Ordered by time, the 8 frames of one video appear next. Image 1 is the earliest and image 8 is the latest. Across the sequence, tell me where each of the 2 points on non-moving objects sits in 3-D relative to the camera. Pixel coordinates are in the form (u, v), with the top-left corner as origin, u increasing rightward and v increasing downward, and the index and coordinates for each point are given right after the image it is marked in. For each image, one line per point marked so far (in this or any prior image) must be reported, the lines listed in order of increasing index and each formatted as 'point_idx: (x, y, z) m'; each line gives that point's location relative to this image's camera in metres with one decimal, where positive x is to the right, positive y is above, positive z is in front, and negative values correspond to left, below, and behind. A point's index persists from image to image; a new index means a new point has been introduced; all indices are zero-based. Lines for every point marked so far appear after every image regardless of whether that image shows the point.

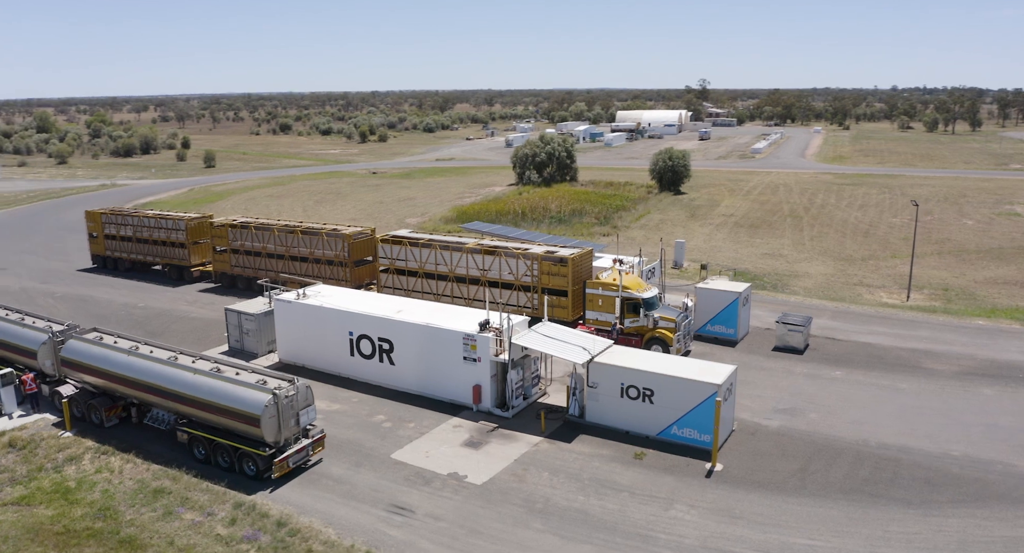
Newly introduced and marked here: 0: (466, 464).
0: (-1.3, -4.8, +19.9) m
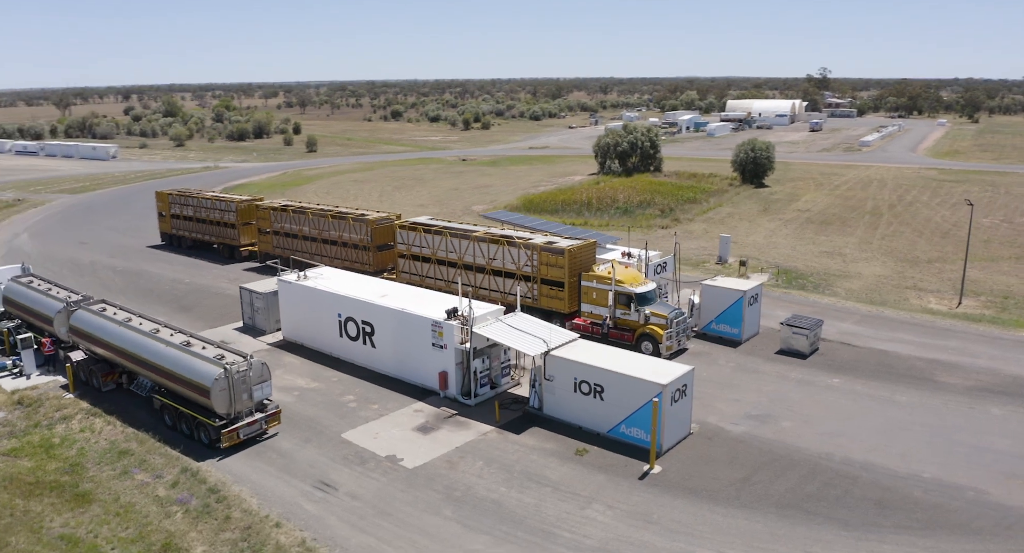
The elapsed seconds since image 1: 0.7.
0: (-2.8, -4.5, +20.2) m
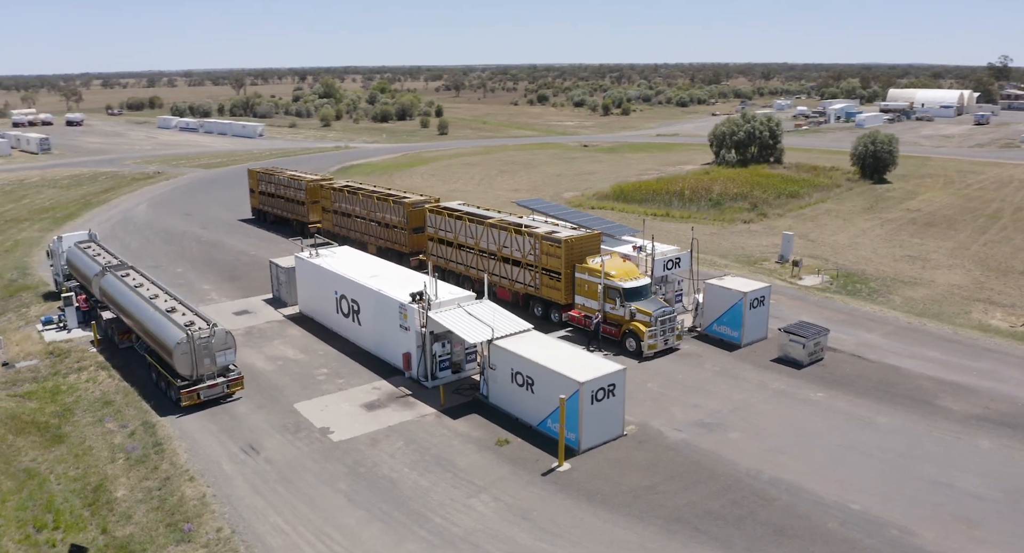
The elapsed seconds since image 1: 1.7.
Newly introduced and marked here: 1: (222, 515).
0: (-4.6, -4.0, +21.2) m
1: (-6.6, -5.3, +17.1) m
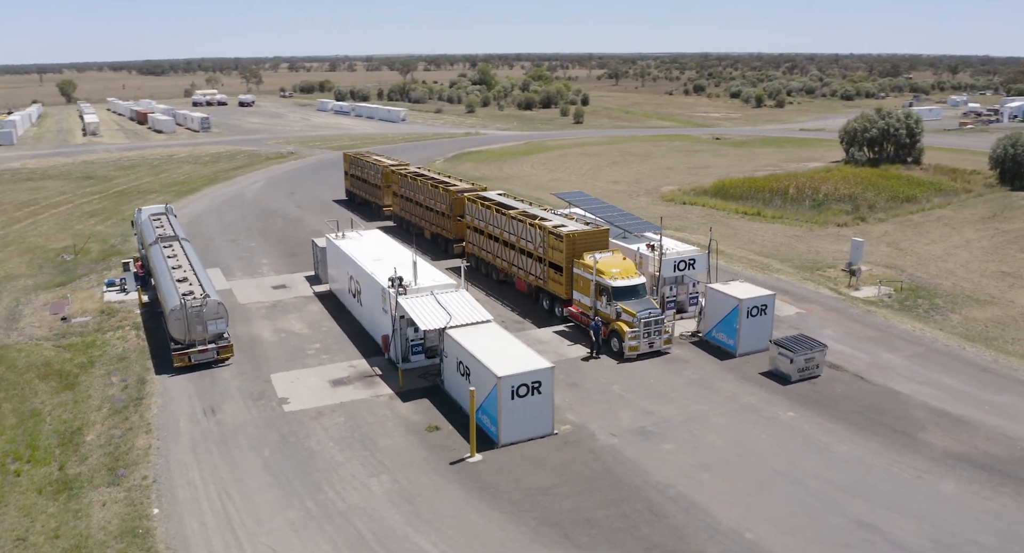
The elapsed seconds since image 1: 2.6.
0: (-6.0, -3.5, +22.5) m
1: (-8.9, -4.6, +19.0) m
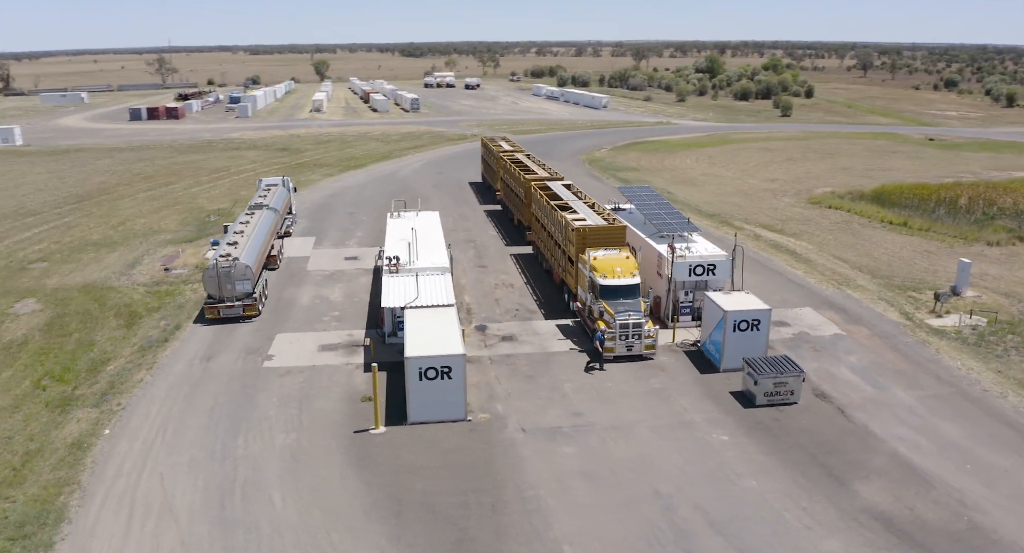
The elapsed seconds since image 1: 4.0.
0: (-7.2, -2.6, +24.9) m
1: (-11.0, -3.5, +22.4) m
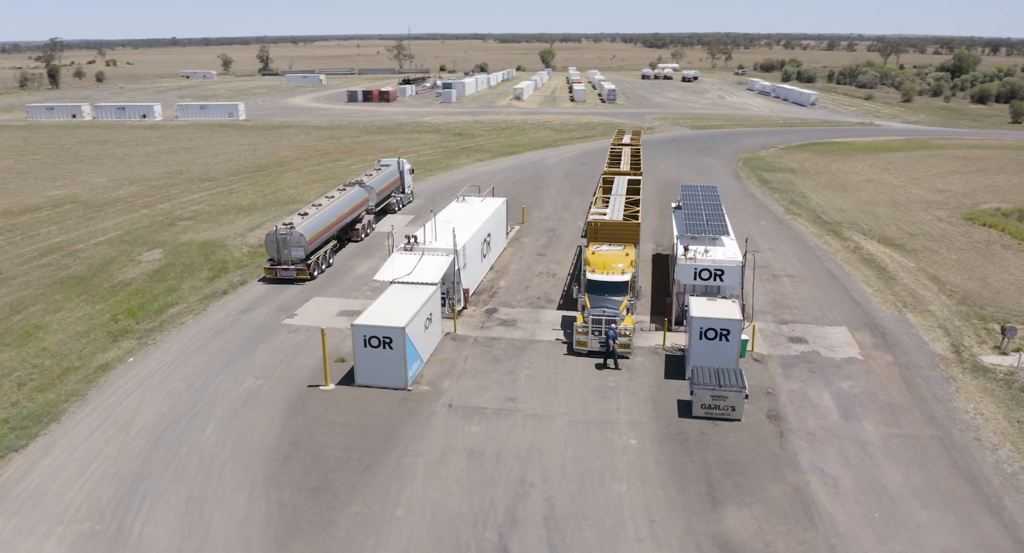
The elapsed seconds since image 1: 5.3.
0: (-7.3, -1.4, +27.9) m
1: (-11.8, -2.0, +26.6) m
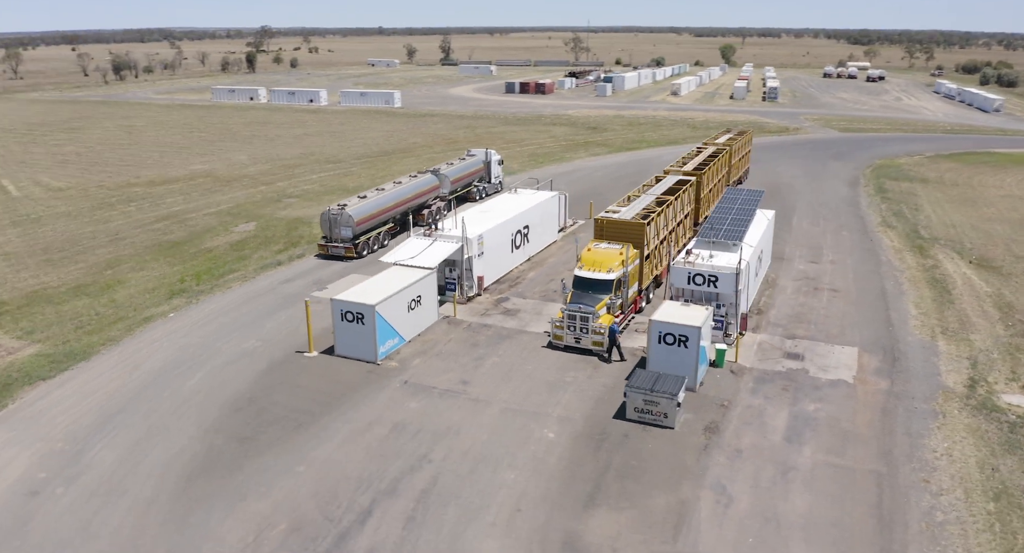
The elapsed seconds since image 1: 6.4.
0: (-6.9, -0.6, +30.3) m
1: (-11.6, -0.7, +30.0) m
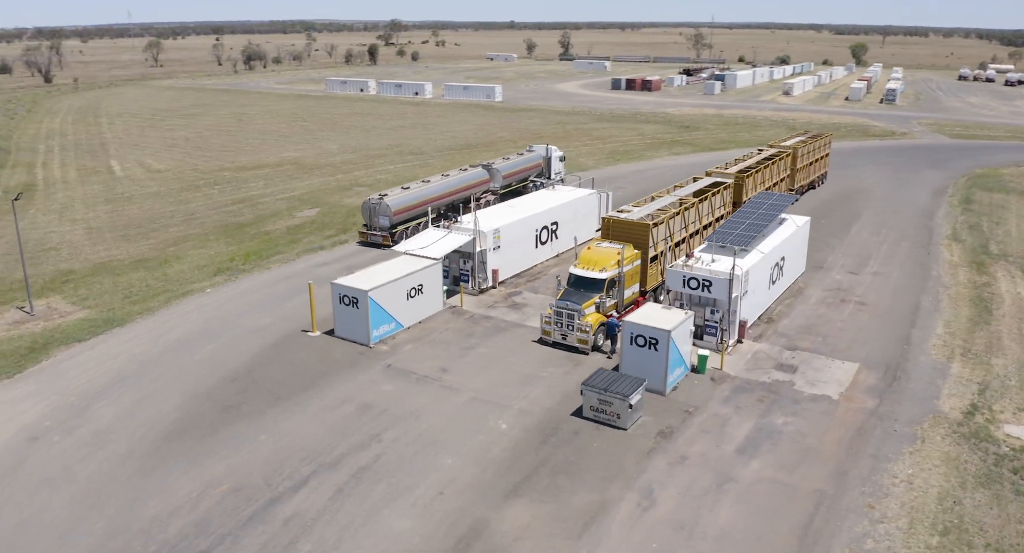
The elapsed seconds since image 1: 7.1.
0: (-6.2, 0.0, +31.8) m
1: (-10.8, +0.1, +32.3) m
